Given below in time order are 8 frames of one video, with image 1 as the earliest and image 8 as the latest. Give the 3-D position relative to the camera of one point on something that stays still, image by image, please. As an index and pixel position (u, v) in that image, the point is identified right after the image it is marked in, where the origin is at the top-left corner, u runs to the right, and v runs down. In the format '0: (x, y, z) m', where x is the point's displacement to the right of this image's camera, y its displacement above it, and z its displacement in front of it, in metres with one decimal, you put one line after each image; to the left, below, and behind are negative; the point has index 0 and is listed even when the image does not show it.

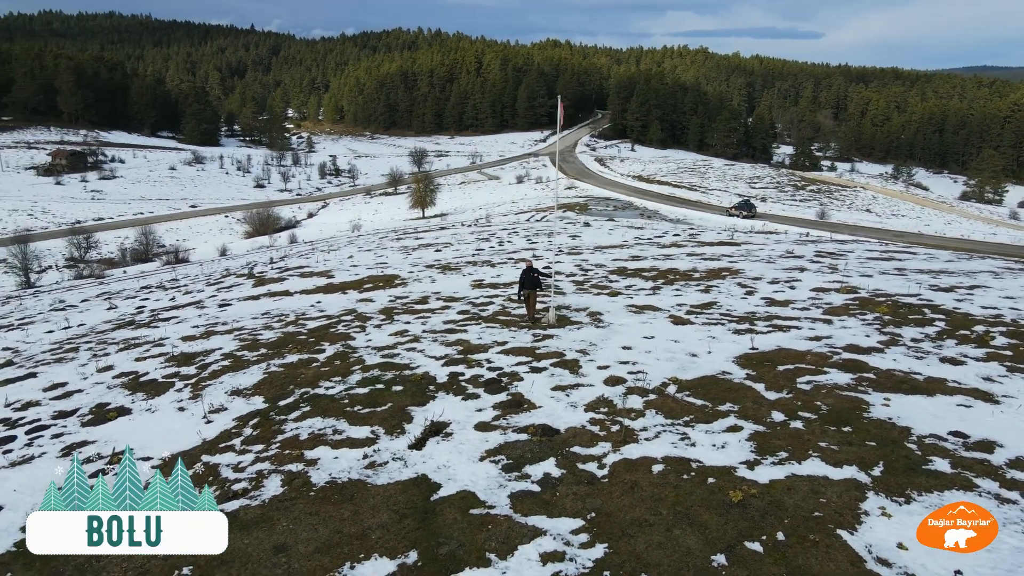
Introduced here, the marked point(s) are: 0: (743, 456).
0: (+2.5, -1.9, +7.9) m
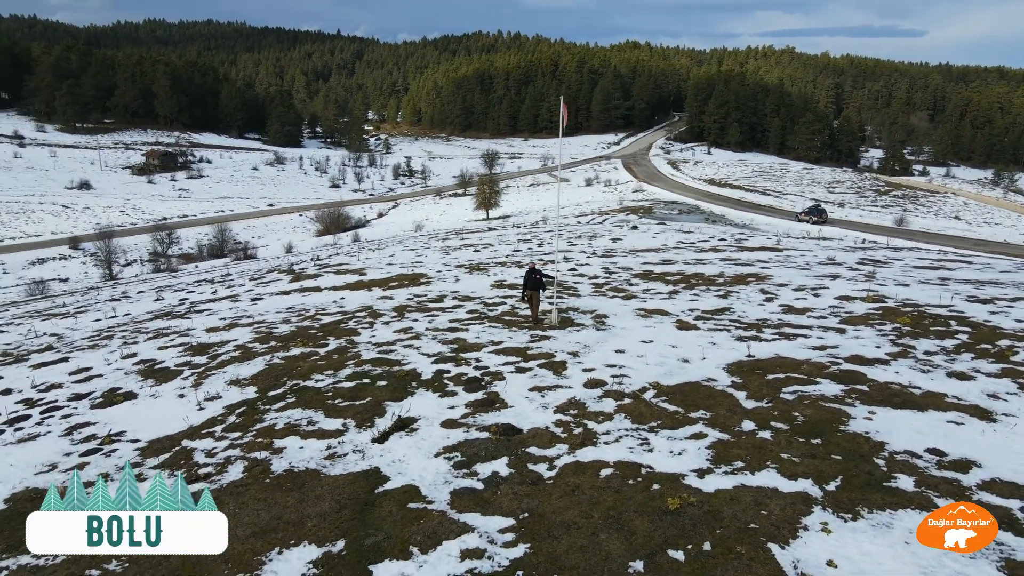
0: (+2.0, -1.9, +7.8) m
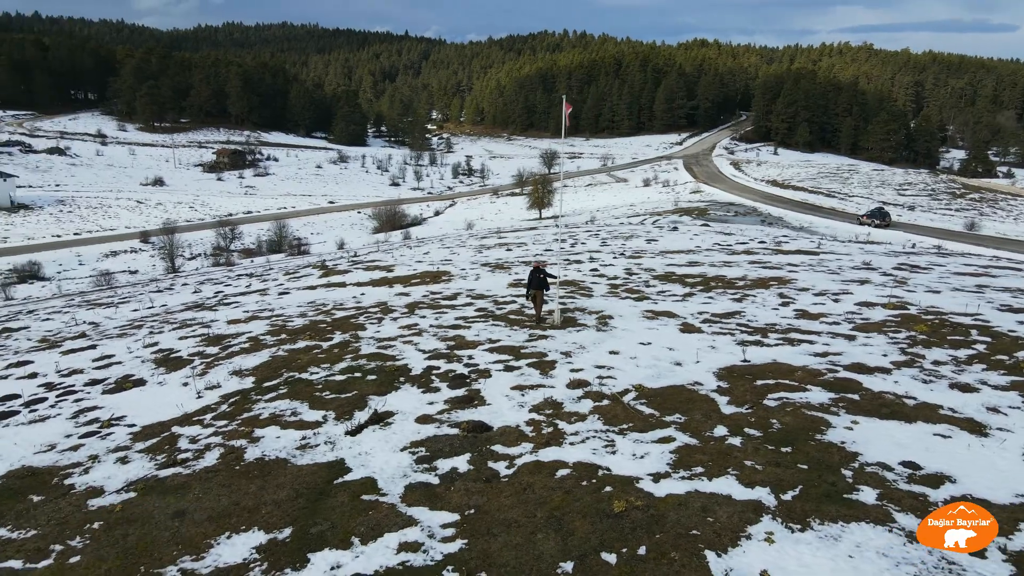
0: (+1.5, -1.9, +7.7) m
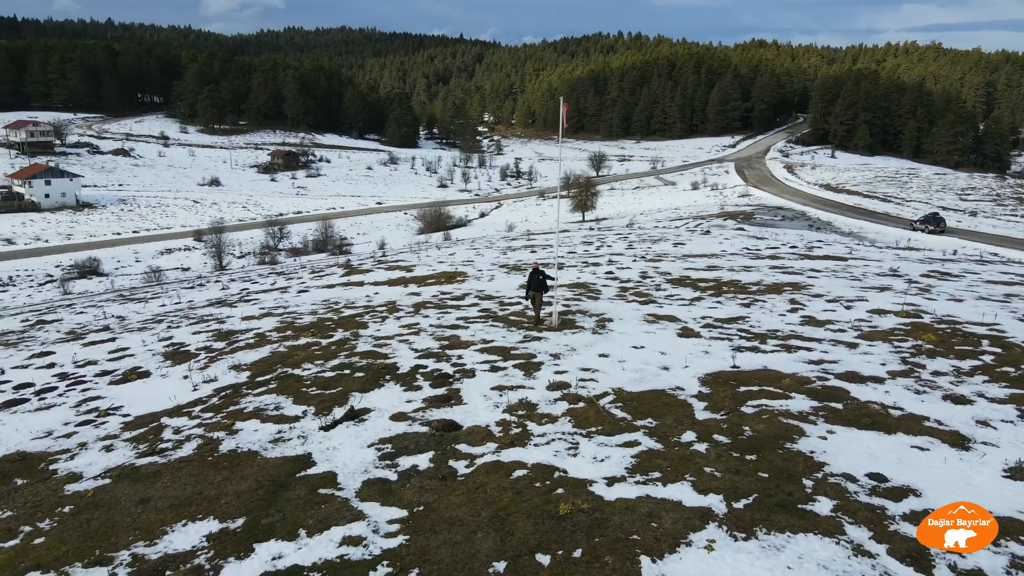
0: (+1.1, -1.9, +7.6) m
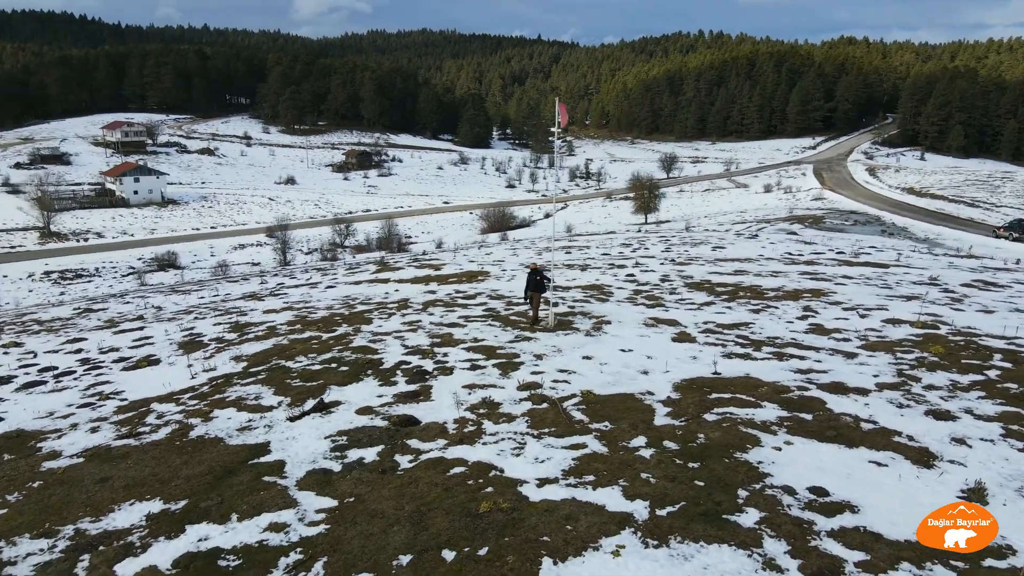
0: (+0.4, -1.9, +7.6) m
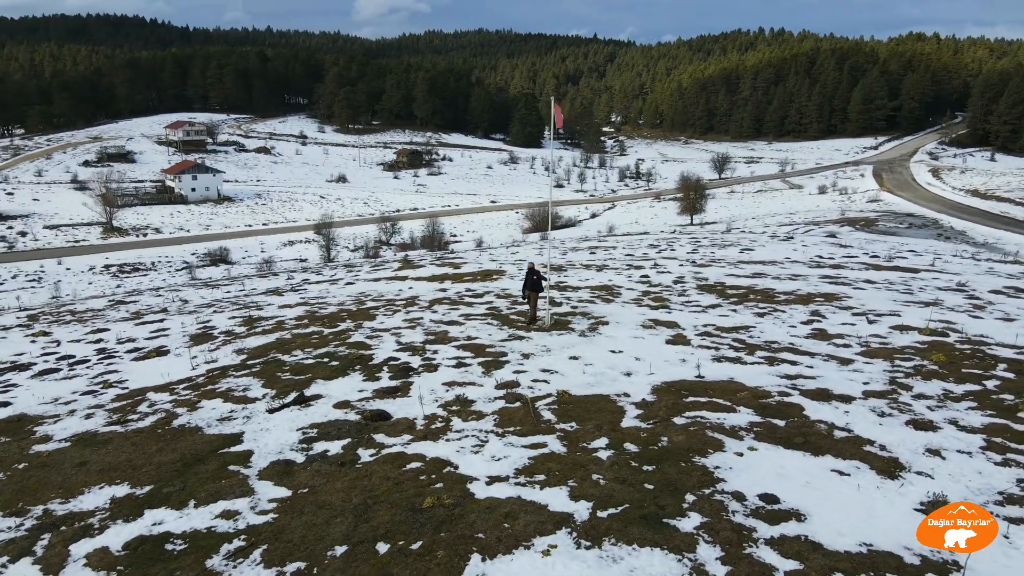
0: (-0.1, -1.9, +7.6) m
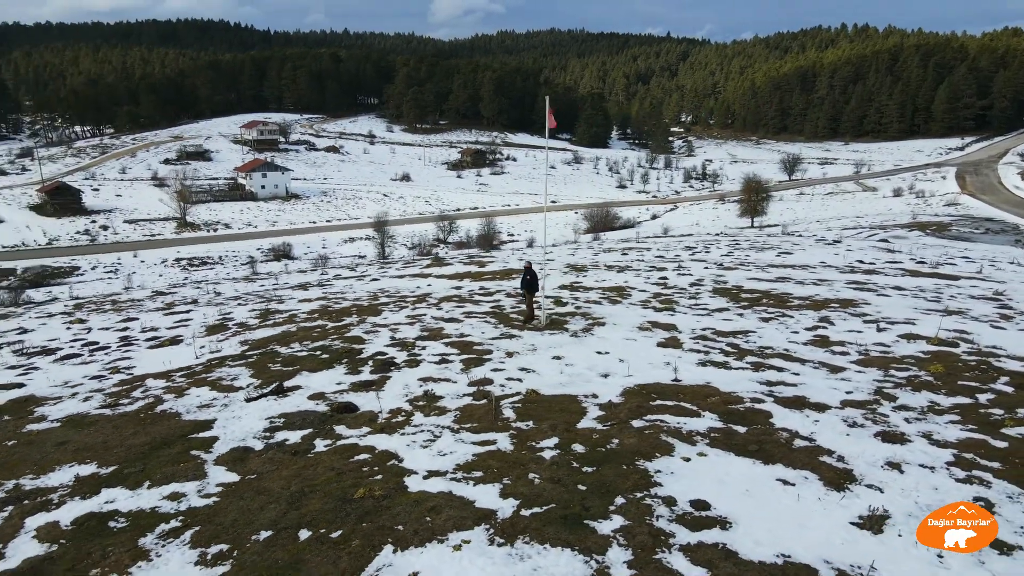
0: (-0.7, -1.9, +7.7) m
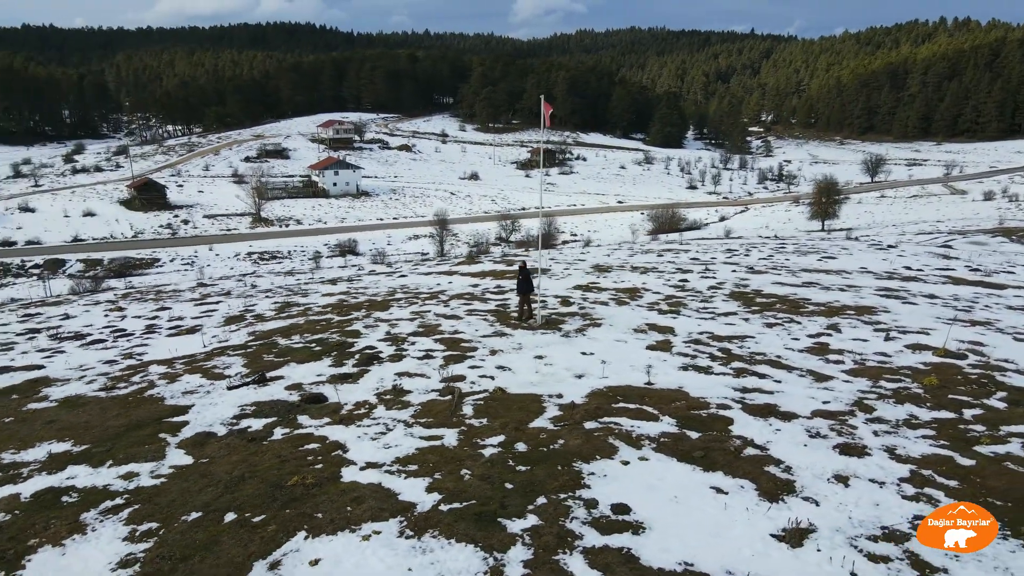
0: (-1.4, -1.9, +7.9) m
